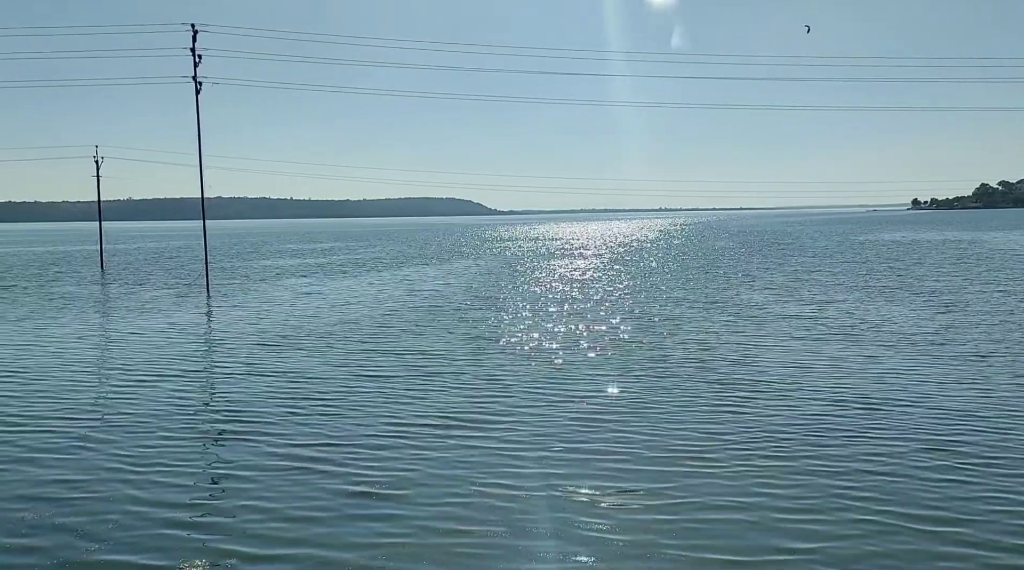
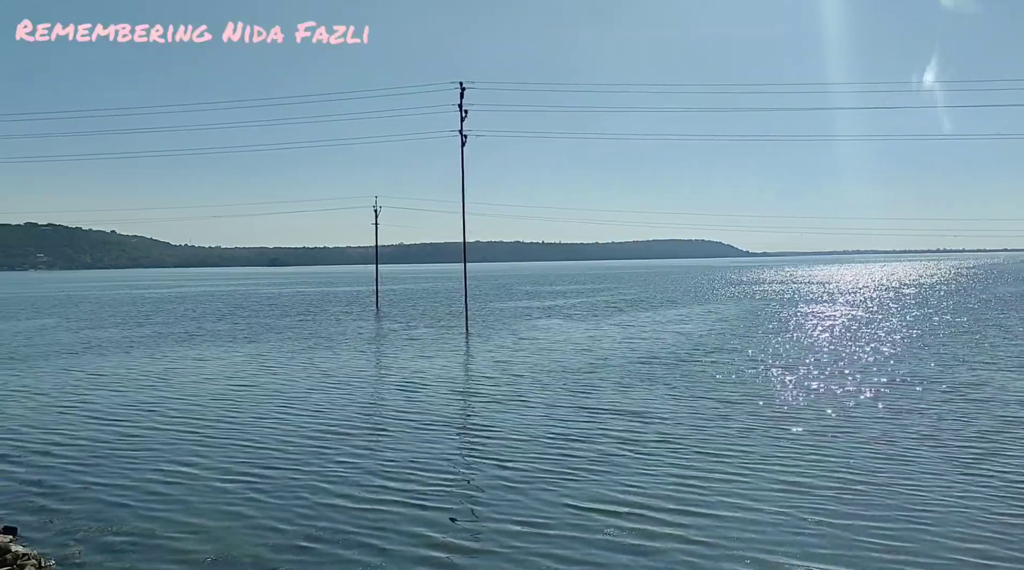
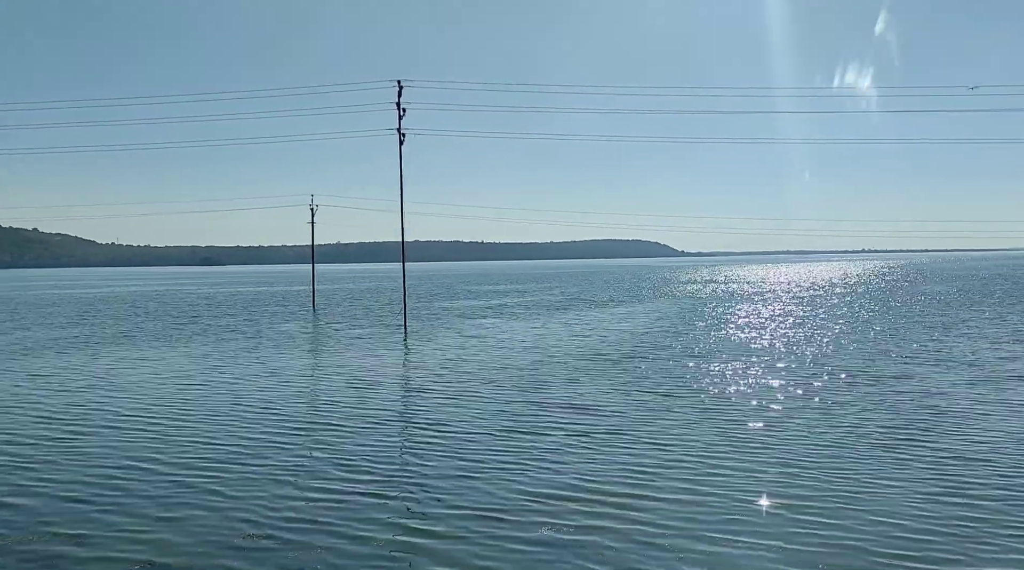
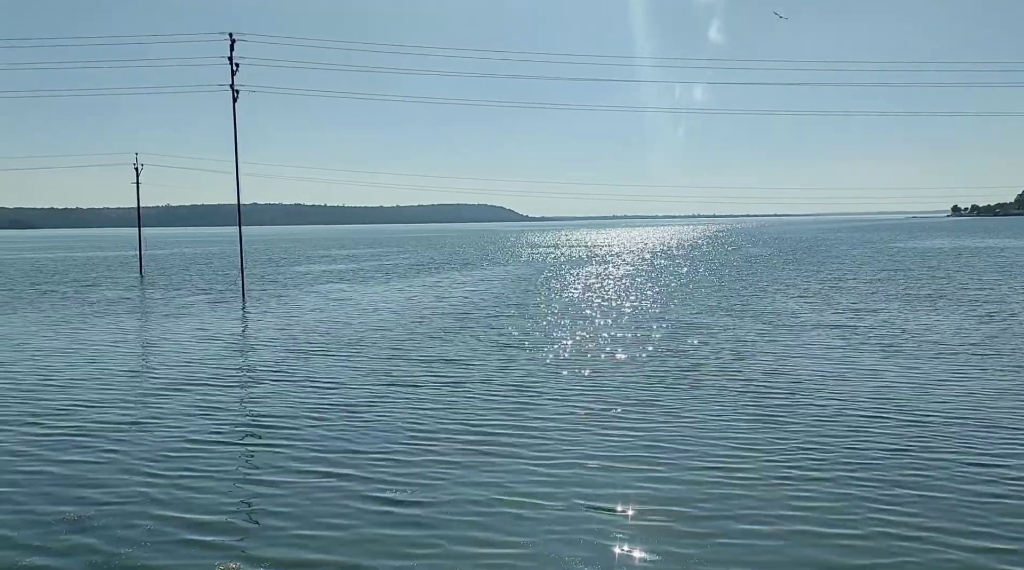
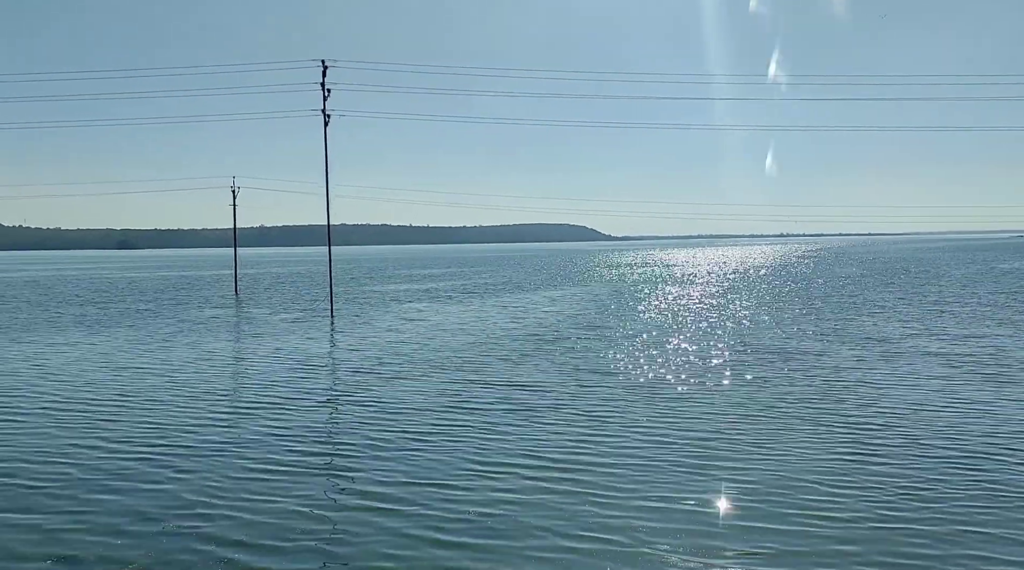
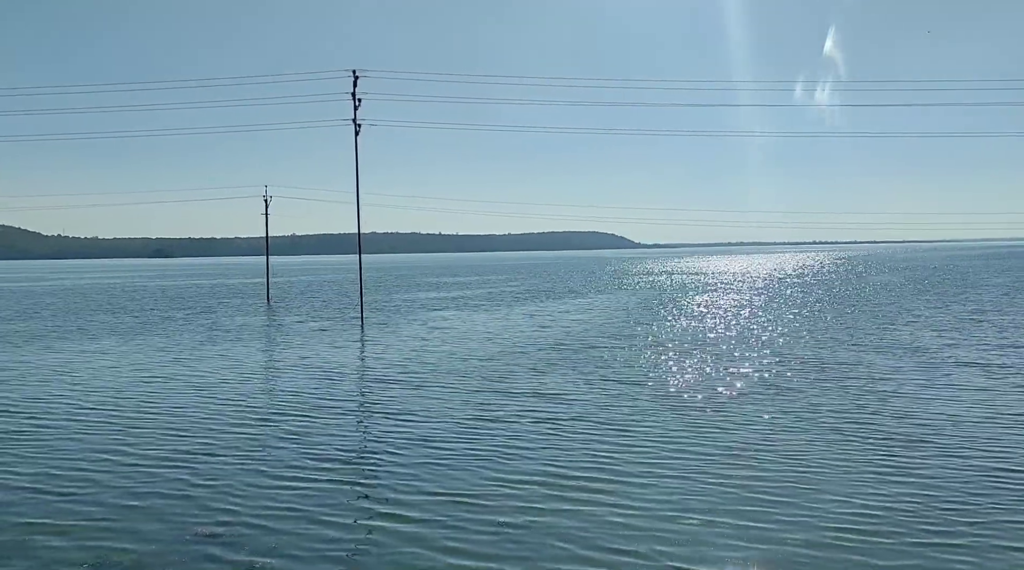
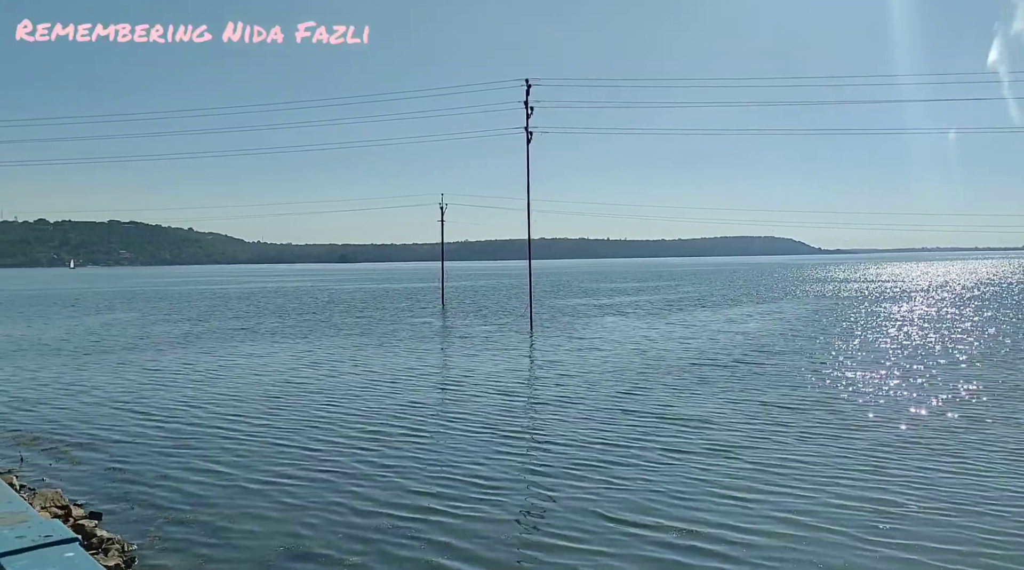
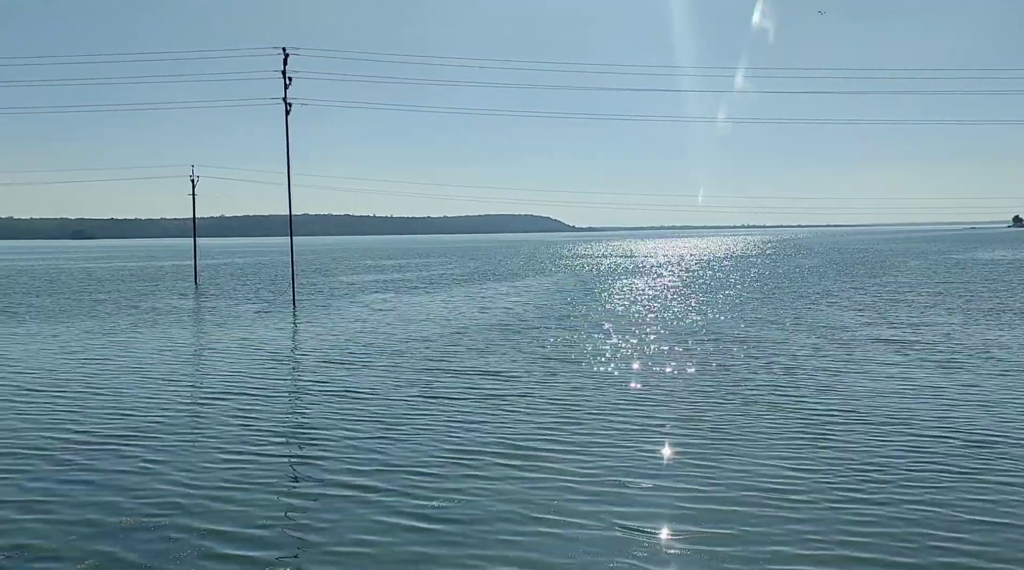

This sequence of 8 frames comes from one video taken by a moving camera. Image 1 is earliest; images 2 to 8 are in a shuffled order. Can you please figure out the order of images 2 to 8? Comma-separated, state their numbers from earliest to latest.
4, 8, 5, 6, 3, 2, 7
